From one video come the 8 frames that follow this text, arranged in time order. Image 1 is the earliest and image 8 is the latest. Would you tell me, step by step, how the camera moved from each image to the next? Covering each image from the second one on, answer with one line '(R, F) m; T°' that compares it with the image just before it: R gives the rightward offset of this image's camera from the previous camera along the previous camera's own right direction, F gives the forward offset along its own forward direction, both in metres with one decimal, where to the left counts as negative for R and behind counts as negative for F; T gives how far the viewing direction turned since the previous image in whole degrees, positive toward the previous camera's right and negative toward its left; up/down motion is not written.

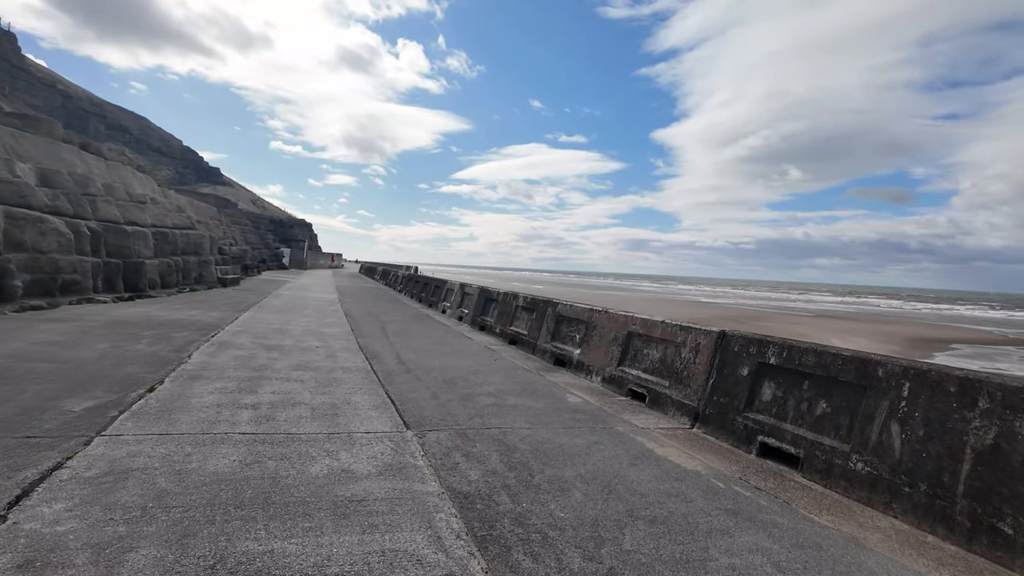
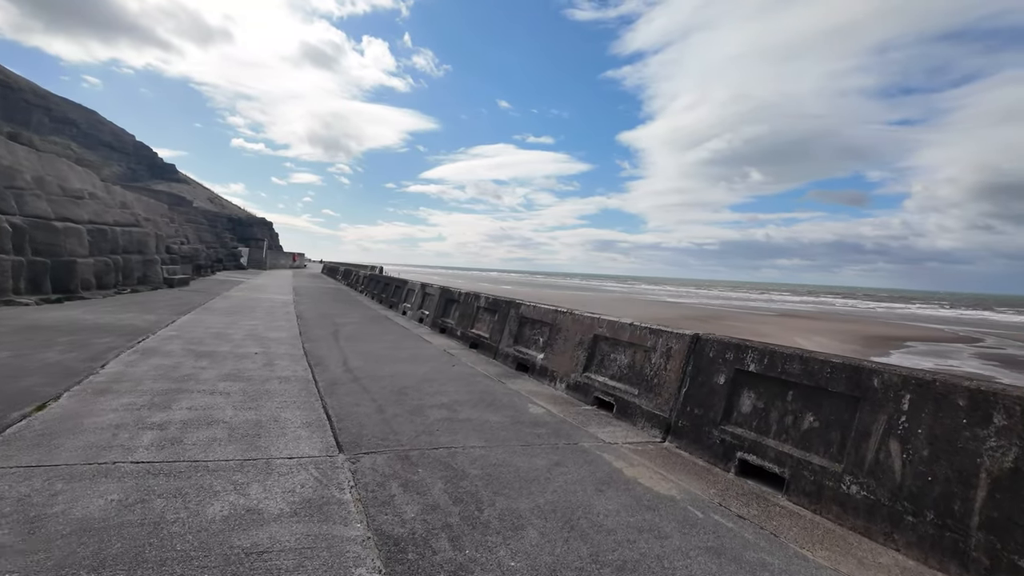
(+0.1, +0.5) m; +3°
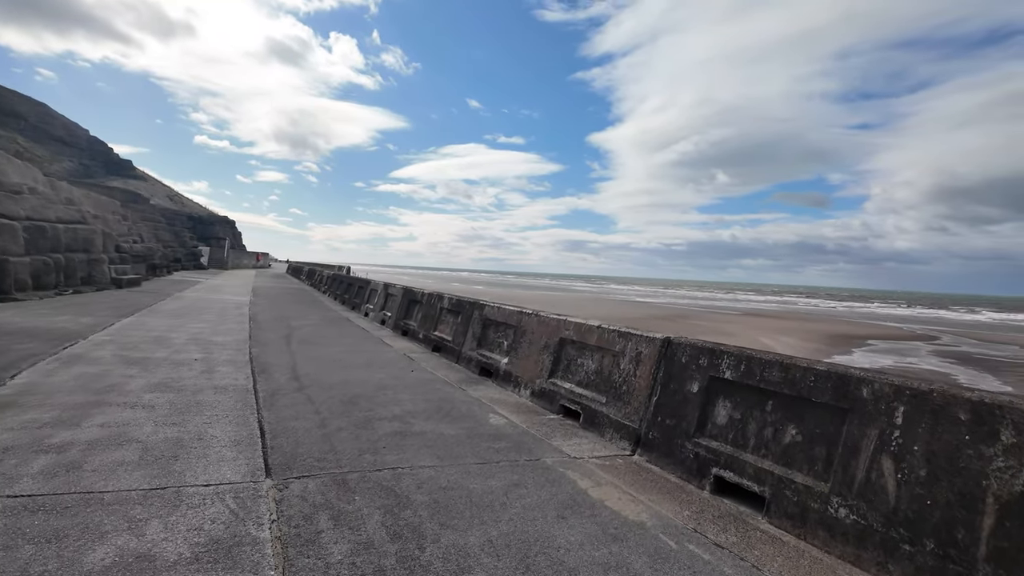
(+0.1, +0.4) m; +3°
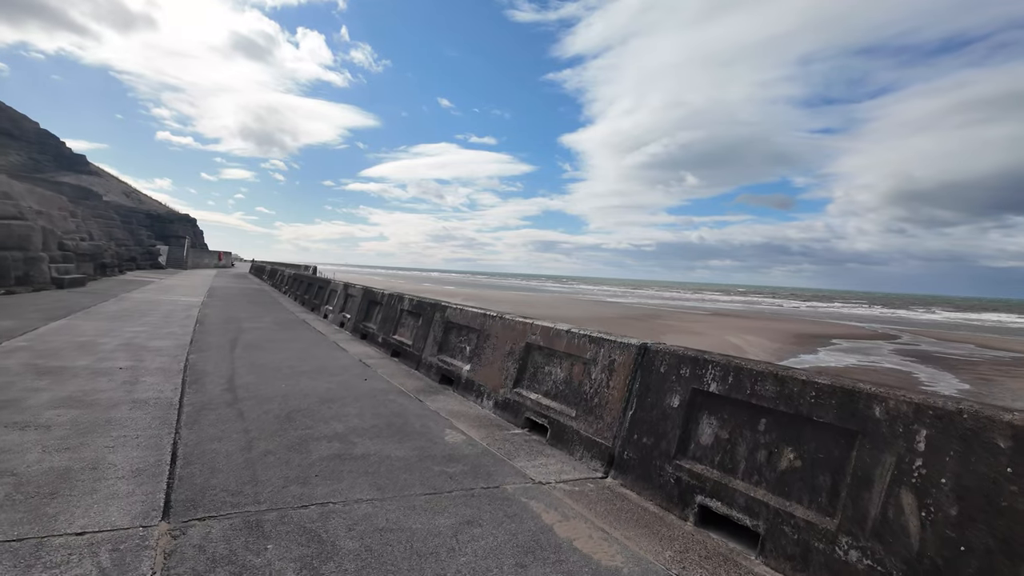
(+0.1, +0.5) m; +3°
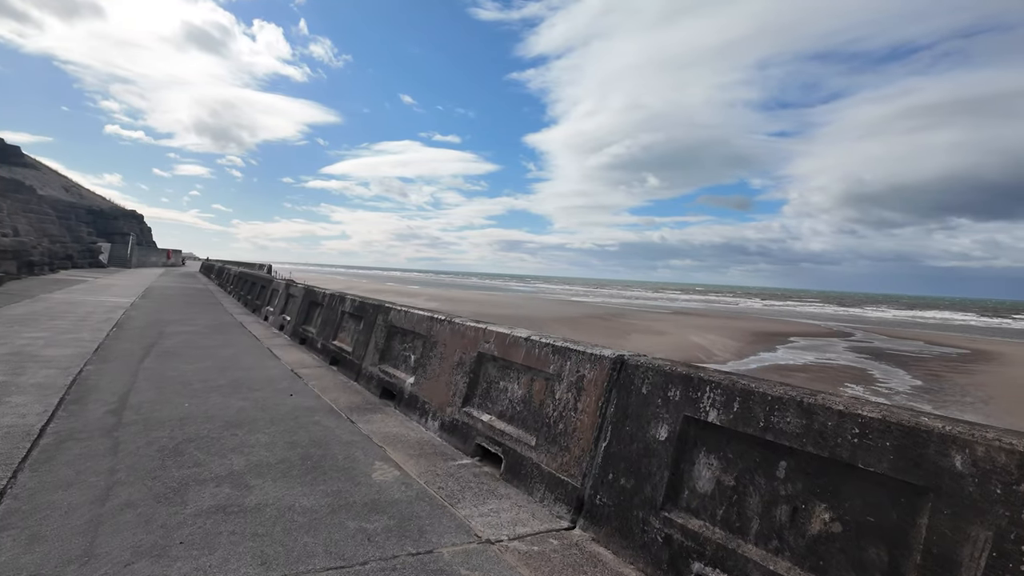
(+0.1, +0.8) m; +3°
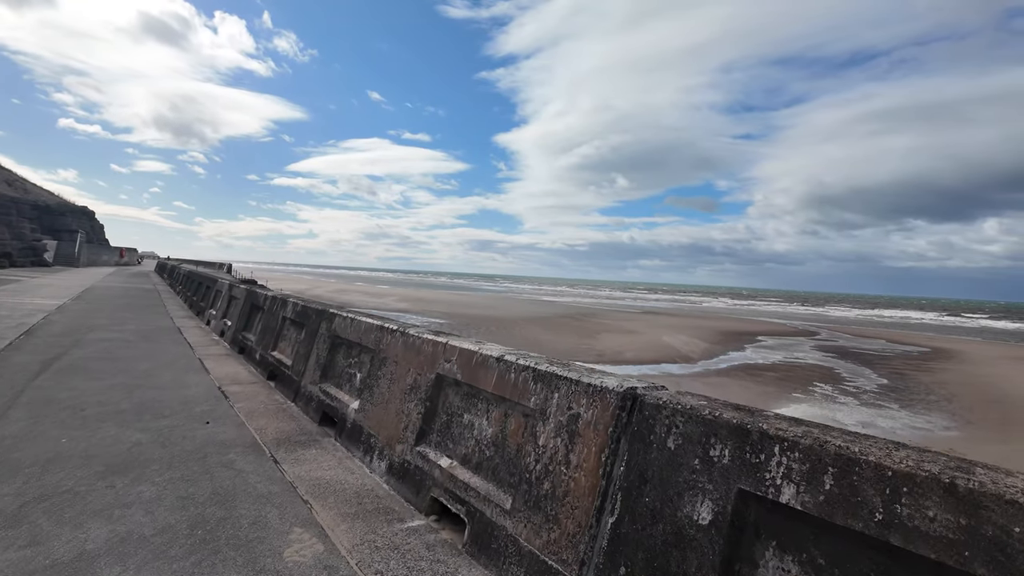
(0.0, +0.9) m; +3°
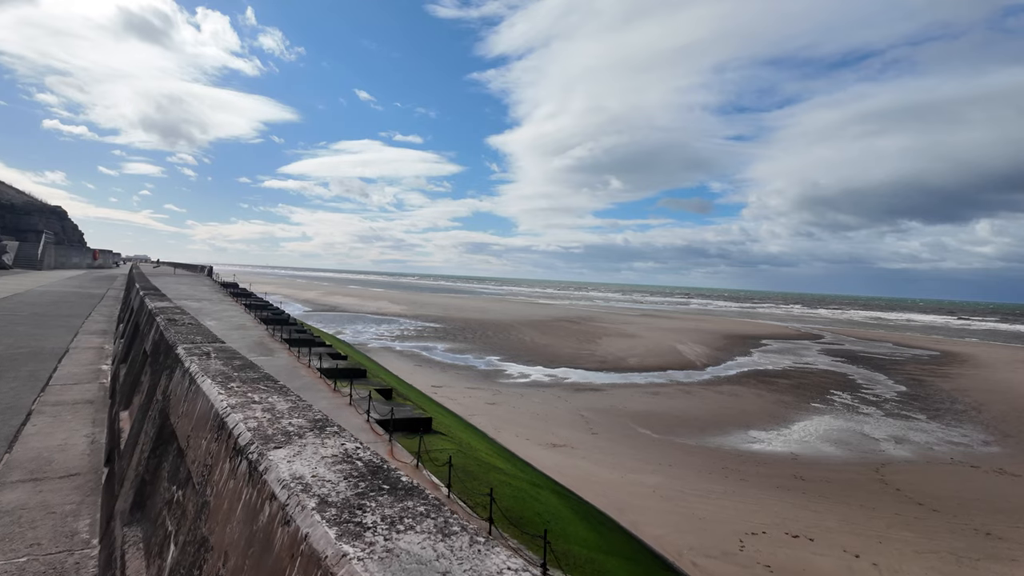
(-0.2, +2.7) m; +1°
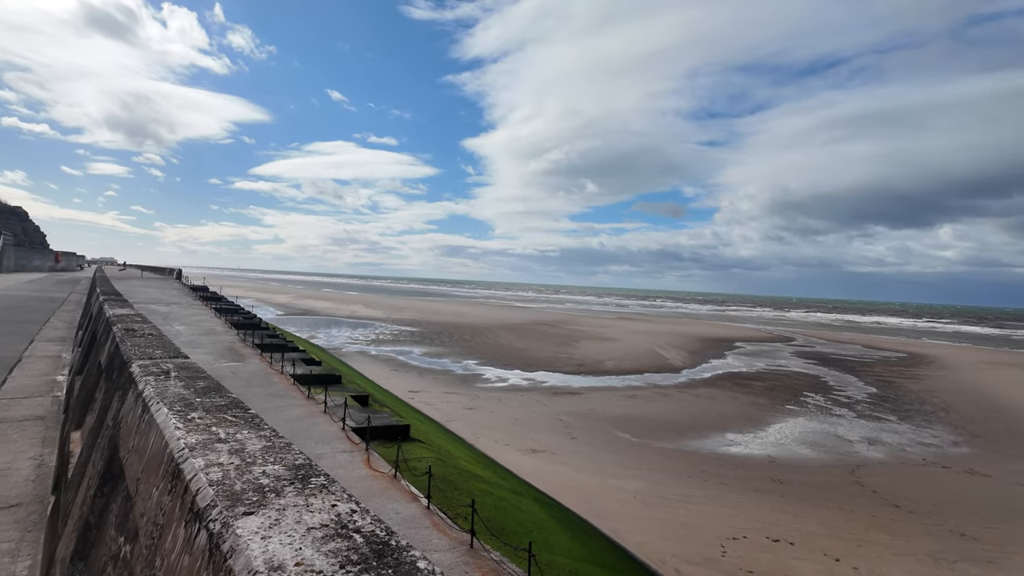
(-0.1, +0.3) m; +2°
